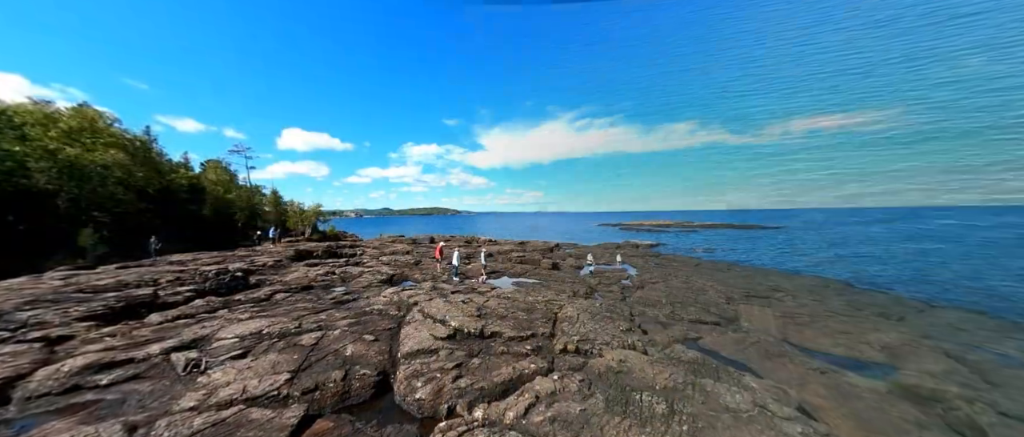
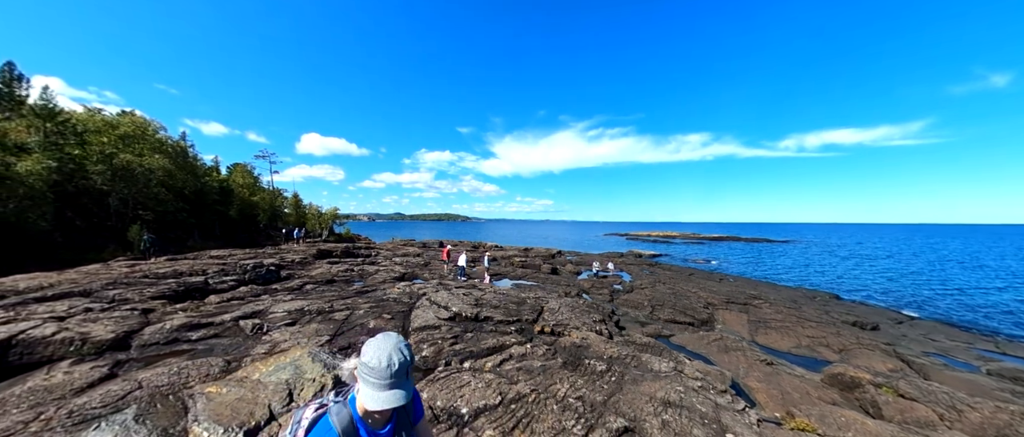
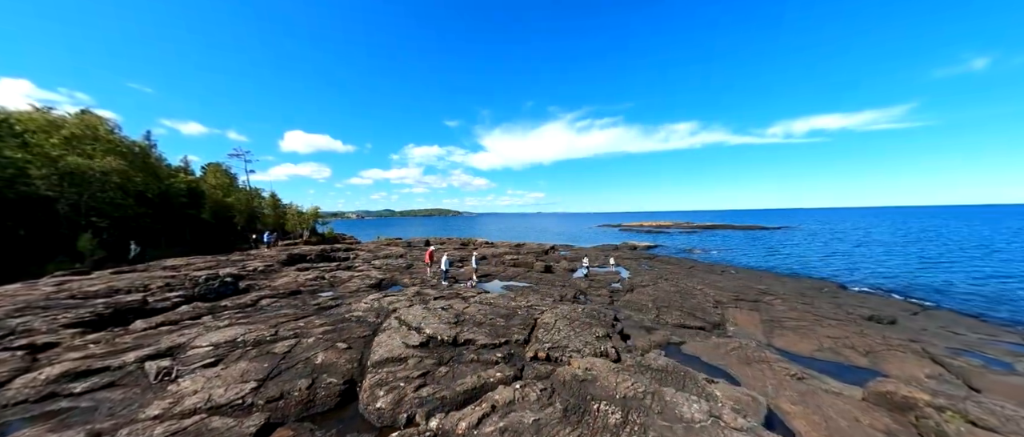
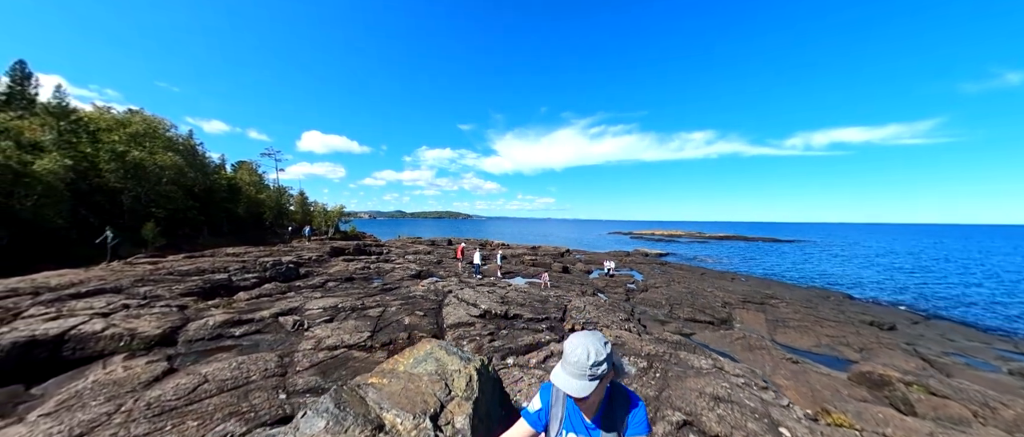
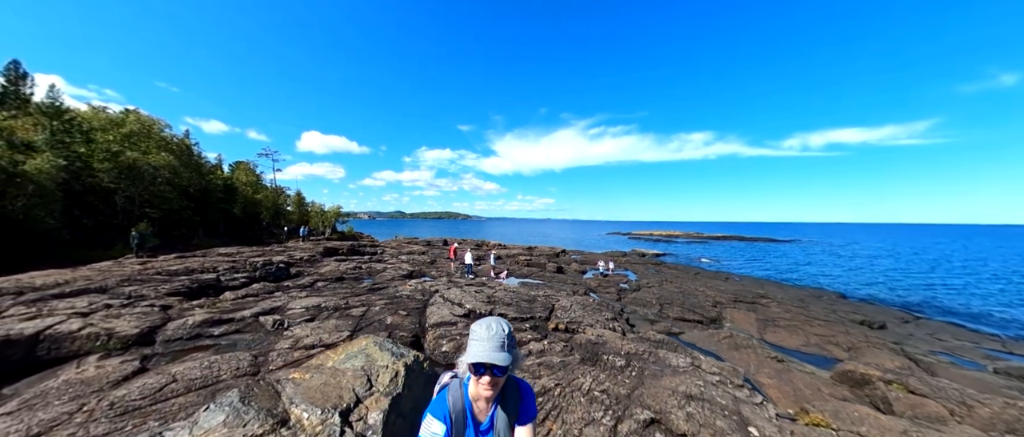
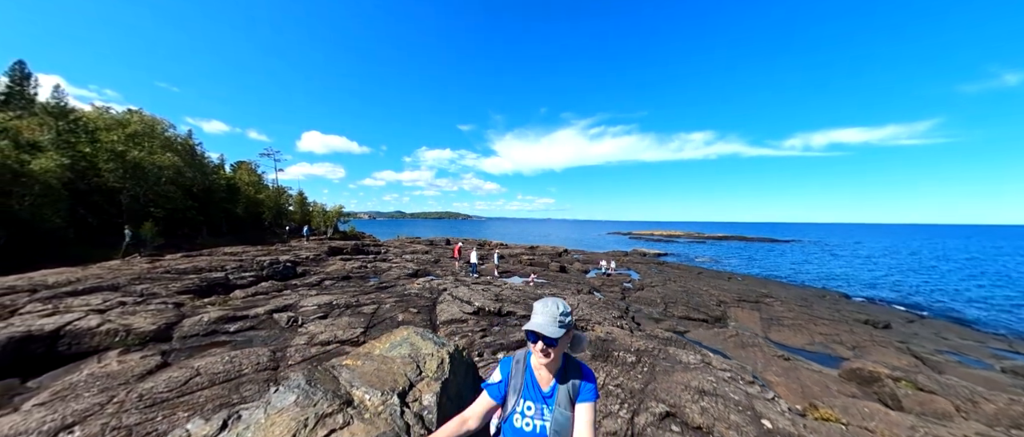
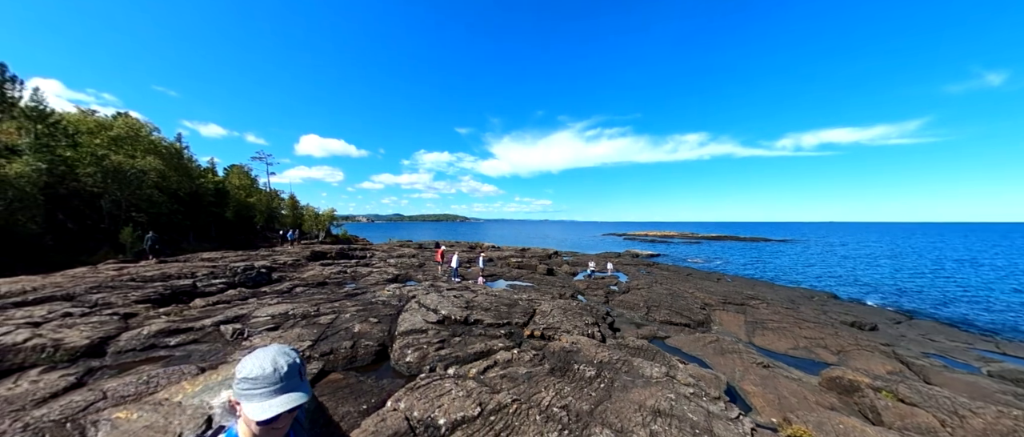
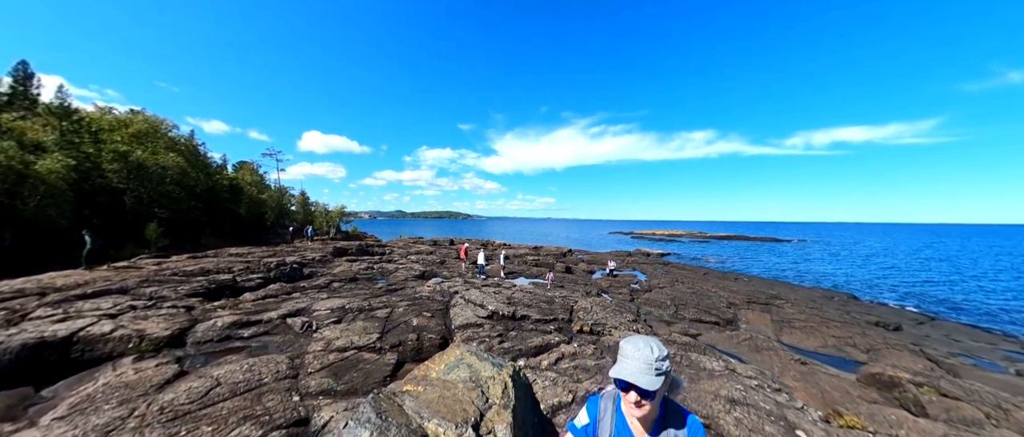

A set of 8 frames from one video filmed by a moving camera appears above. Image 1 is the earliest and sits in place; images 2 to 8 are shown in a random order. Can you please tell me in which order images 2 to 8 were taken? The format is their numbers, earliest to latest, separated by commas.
3, 7, 2, 5, 6, 4, 8
